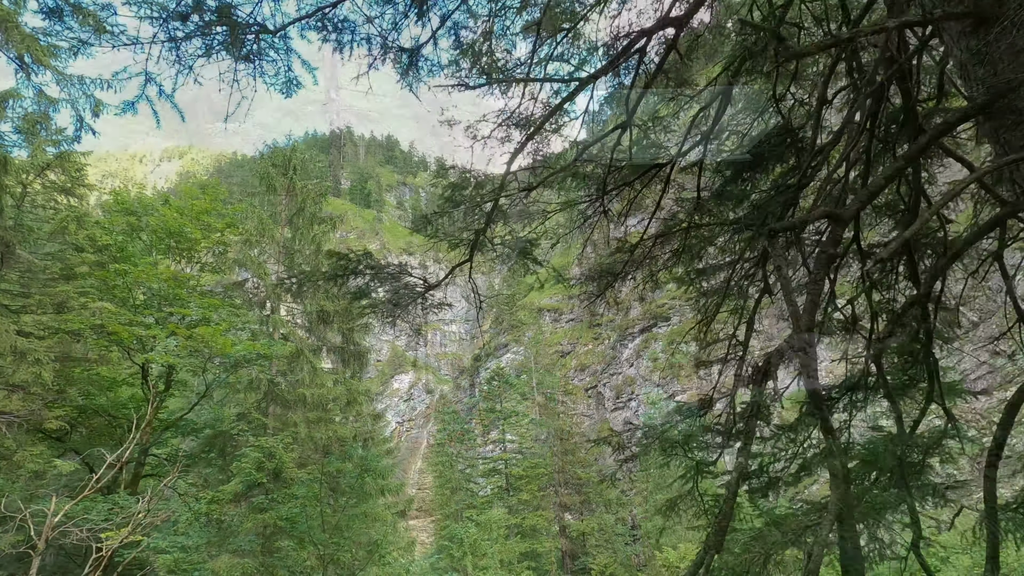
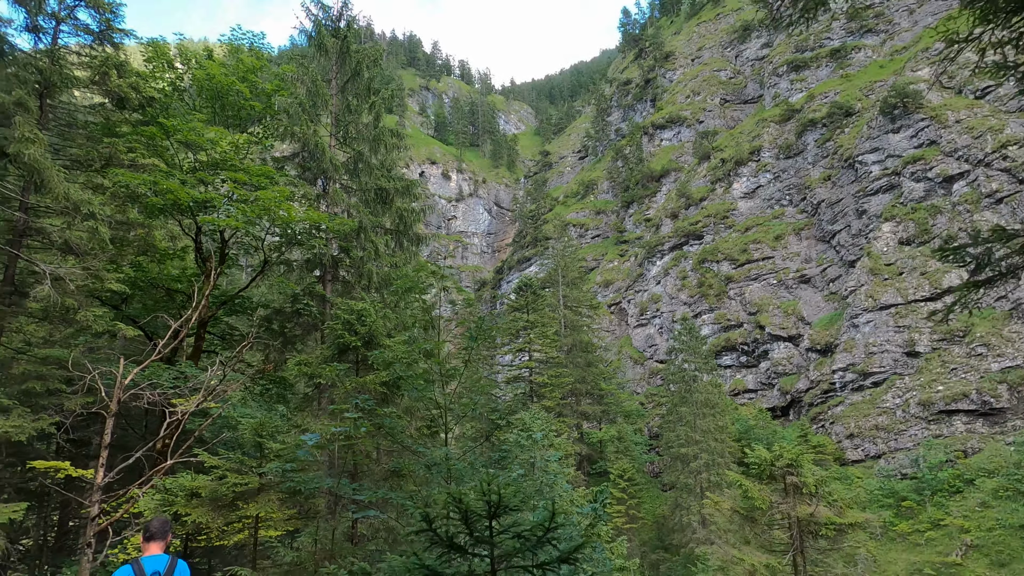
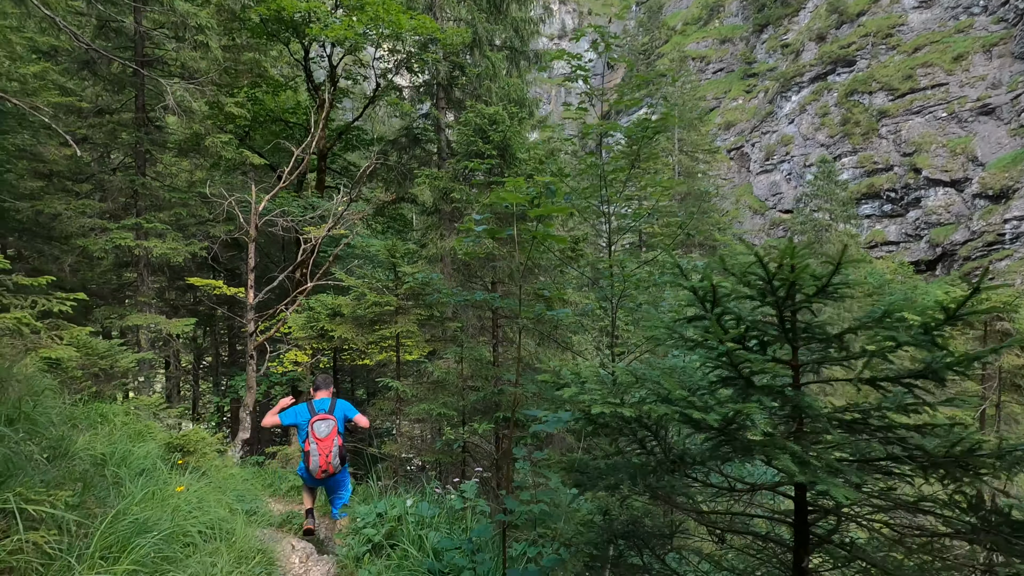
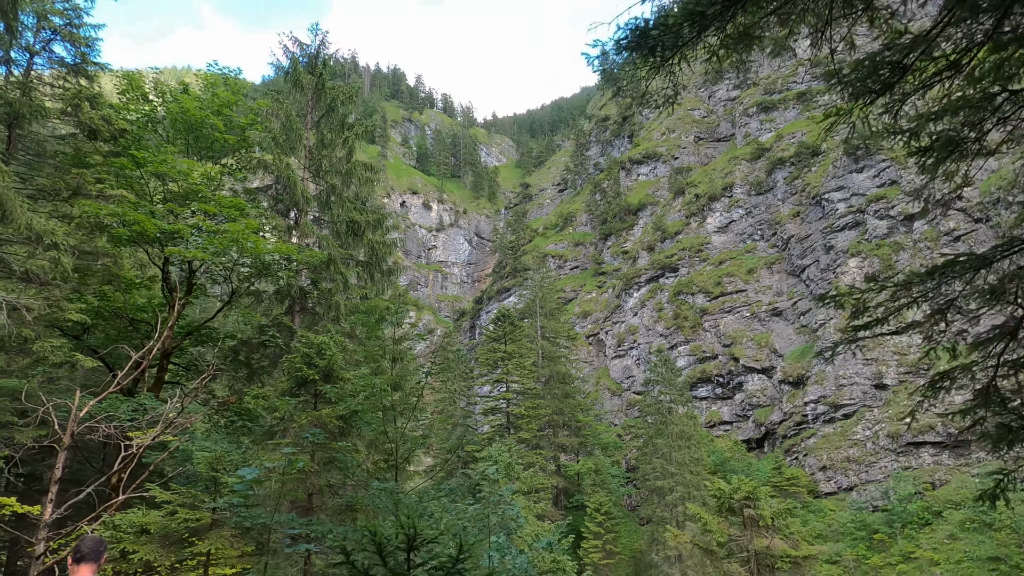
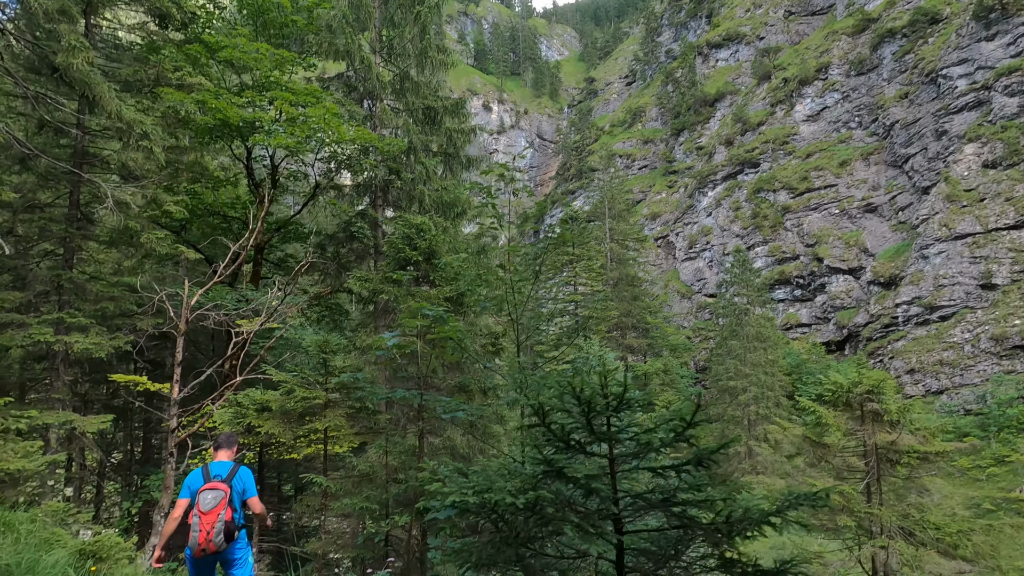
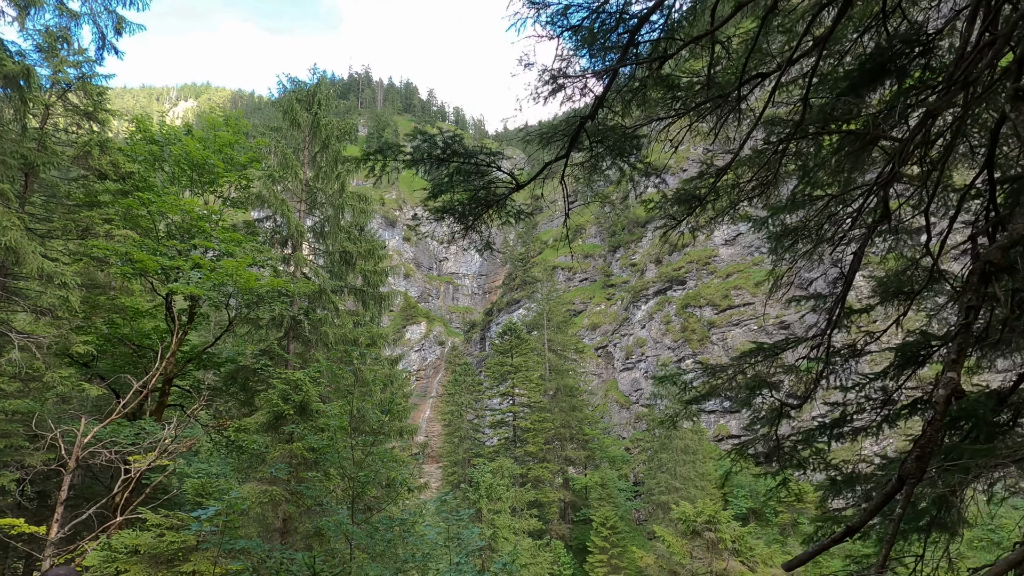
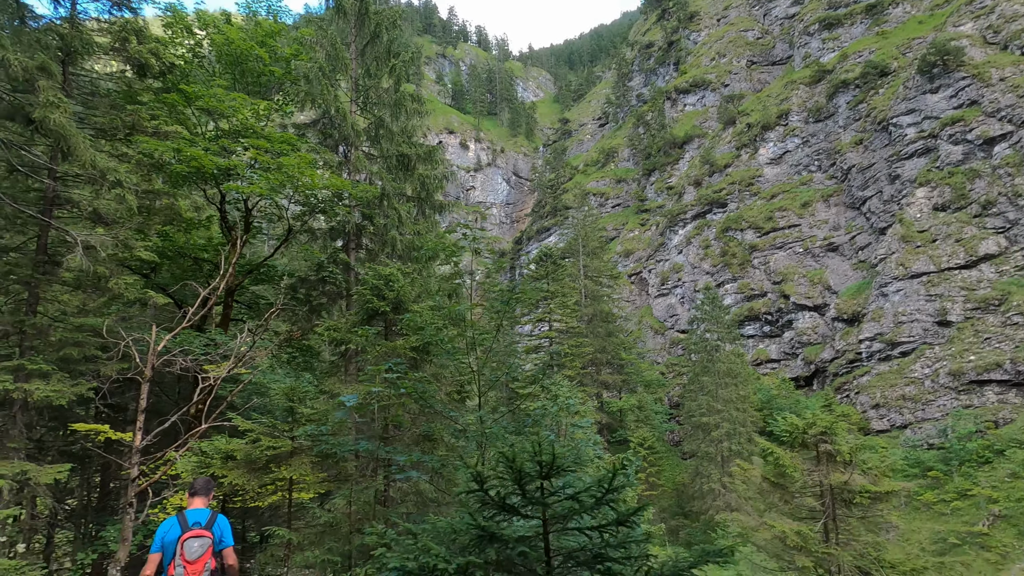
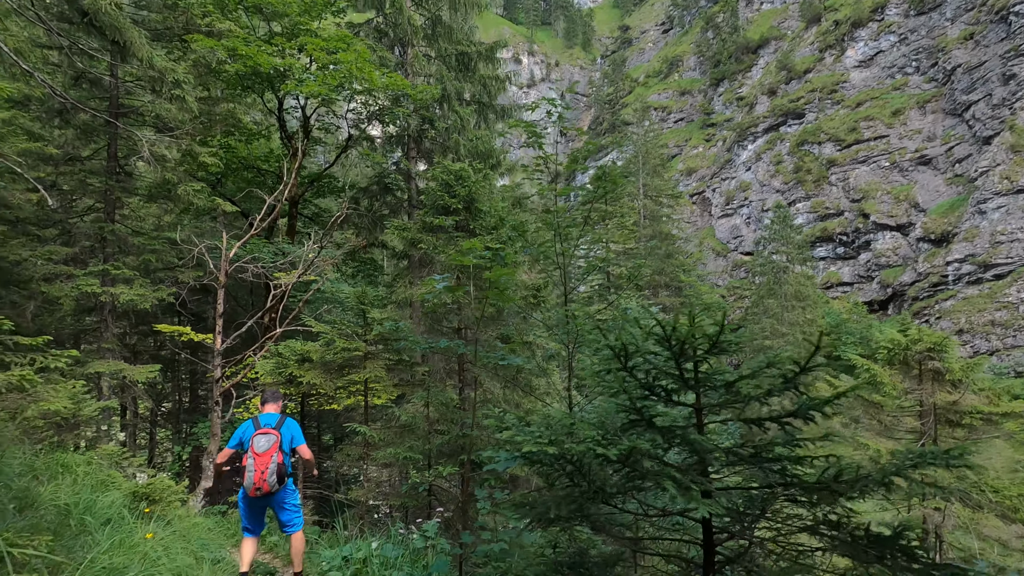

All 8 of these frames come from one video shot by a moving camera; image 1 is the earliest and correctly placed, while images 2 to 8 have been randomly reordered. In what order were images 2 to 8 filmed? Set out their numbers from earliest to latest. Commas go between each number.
6, 4, 2, 7, 5, 8, 3
